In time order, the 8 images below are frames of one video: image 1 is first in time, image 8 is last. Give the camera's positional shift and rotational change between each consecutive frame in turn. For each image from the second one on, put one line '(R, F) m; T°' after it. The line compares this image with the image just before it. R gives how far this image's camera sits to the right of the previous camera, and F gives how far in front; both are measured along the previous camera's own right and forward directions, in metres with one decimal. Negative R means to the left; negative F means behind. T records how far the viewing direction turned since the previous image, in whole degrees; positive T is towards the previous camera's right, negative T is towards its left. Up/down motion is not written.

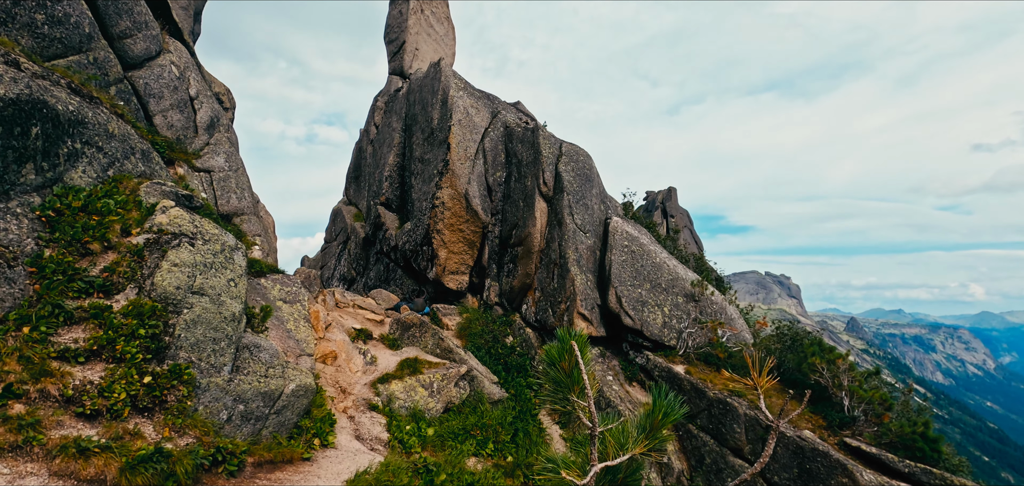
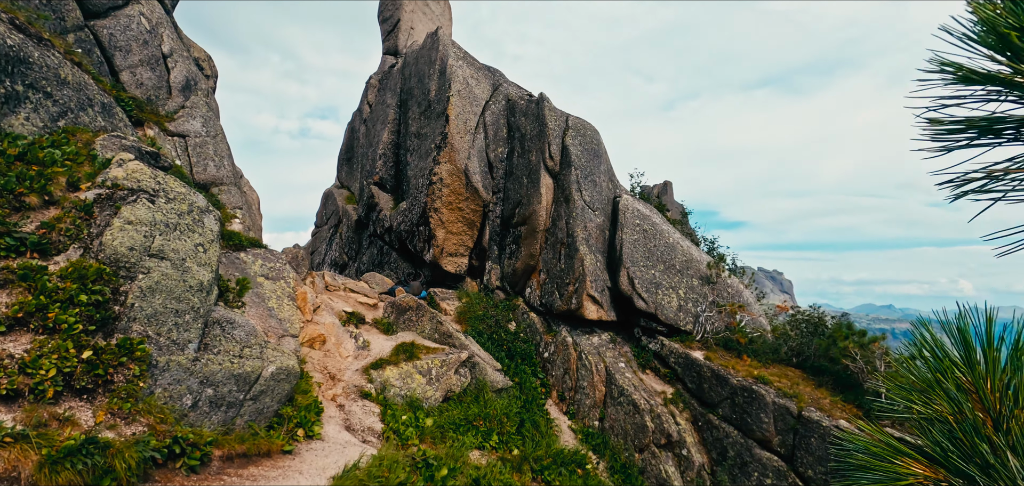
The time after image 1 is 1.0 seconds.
(-0.3, +1.2) m; +1°
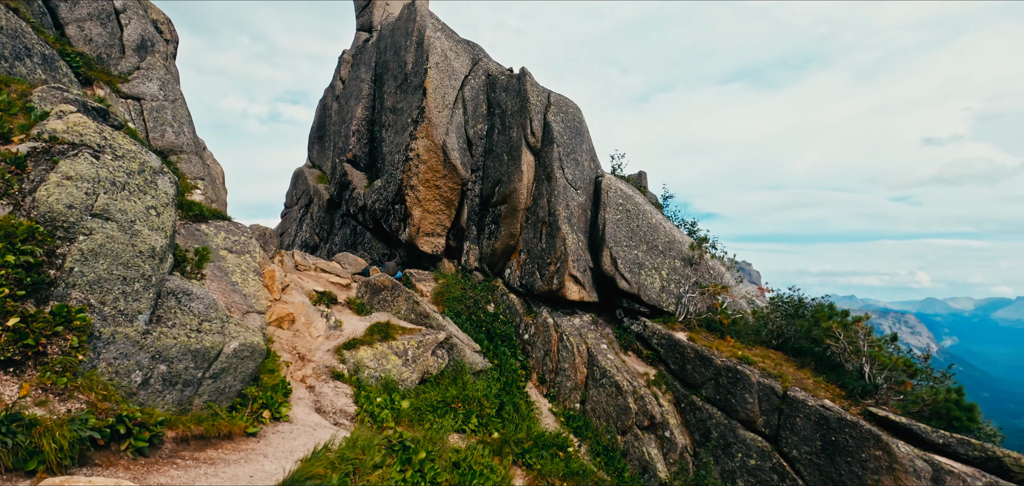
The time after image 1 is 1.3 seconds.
(-0.2, +0.5) m; +3°
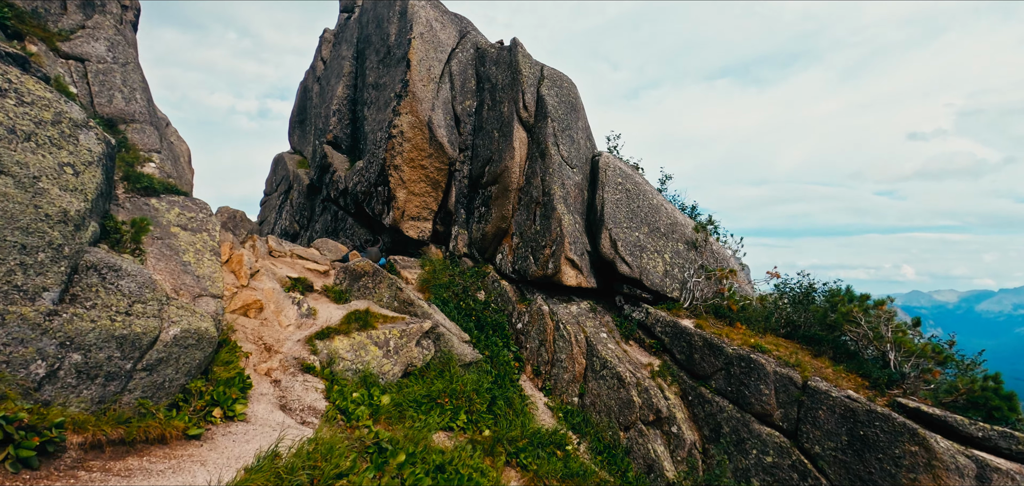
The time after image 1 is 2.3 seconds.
(0.0, +1.2) m; +1°
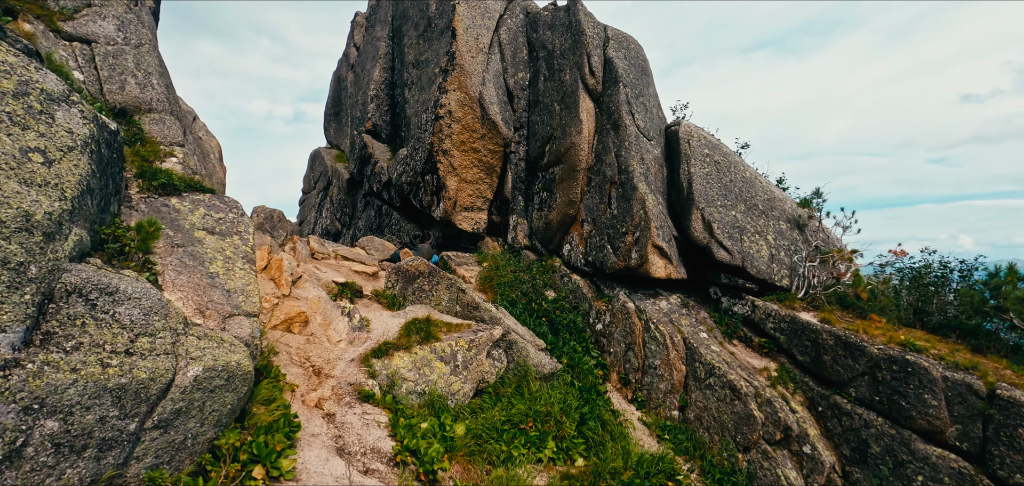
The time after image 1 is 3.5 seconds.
(-0.9, +1.9) m; -4°
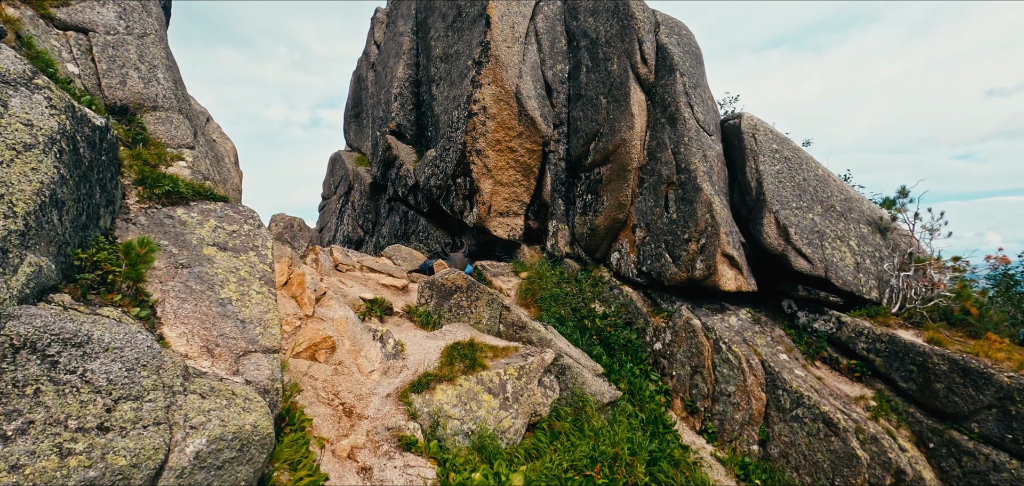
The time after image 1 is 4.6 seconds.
(-0.6, +1.3) m; -2°
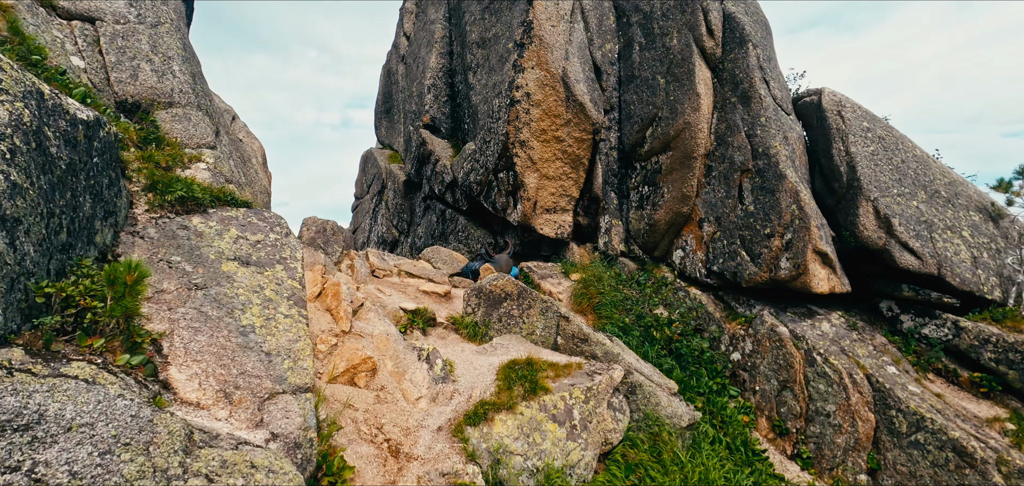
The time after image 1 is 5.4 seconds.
(-0.4, +1.1) m; -3°
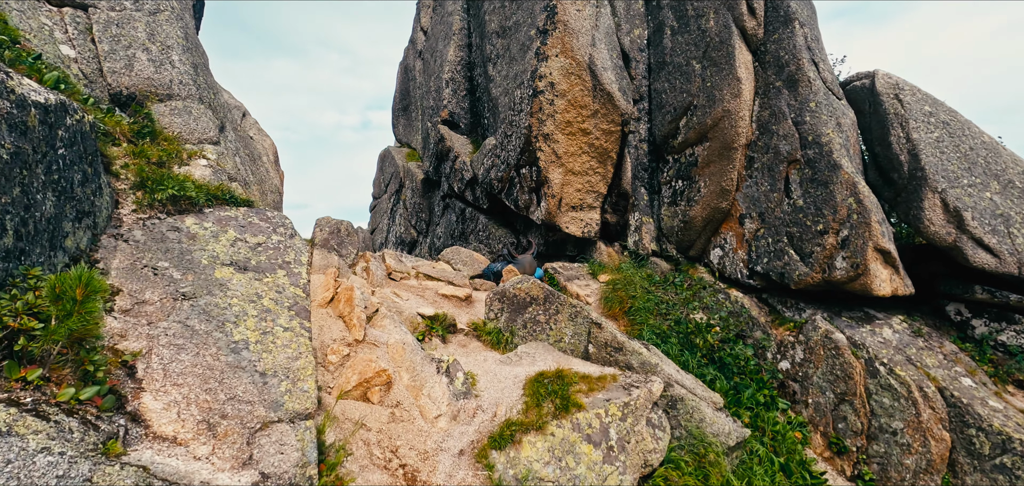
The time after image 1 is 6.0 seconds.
(-0.1, +0.7) m; -2°
